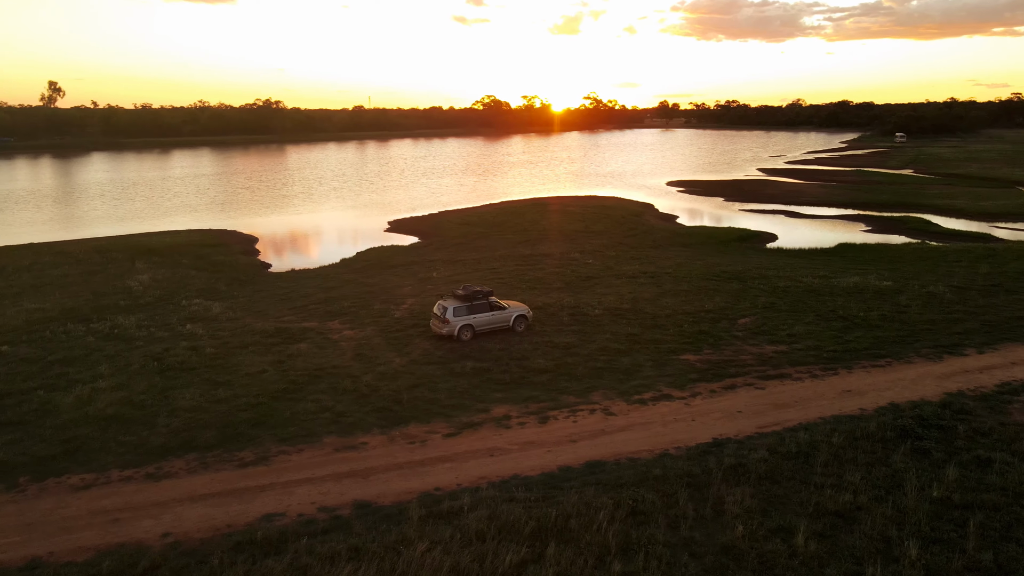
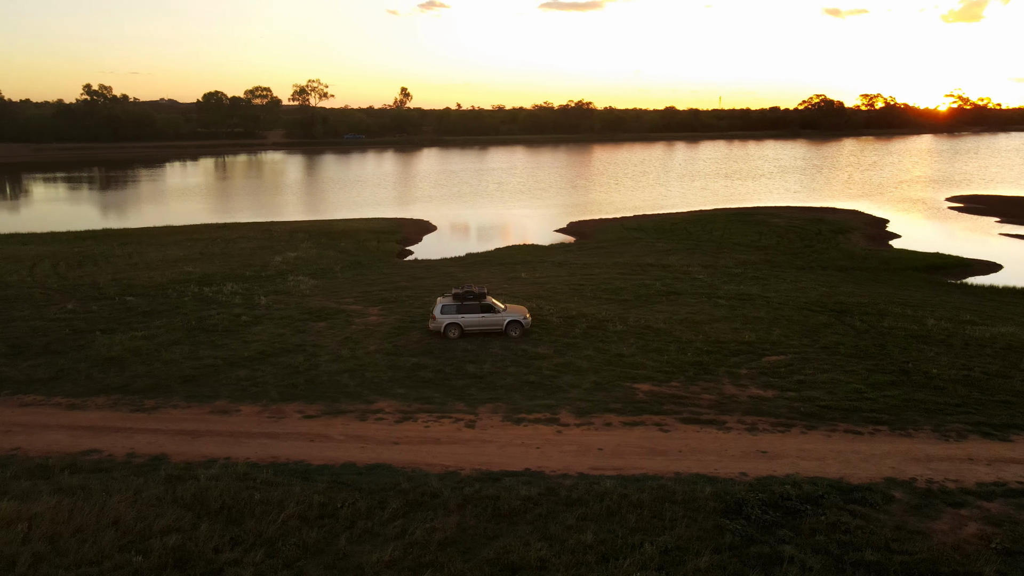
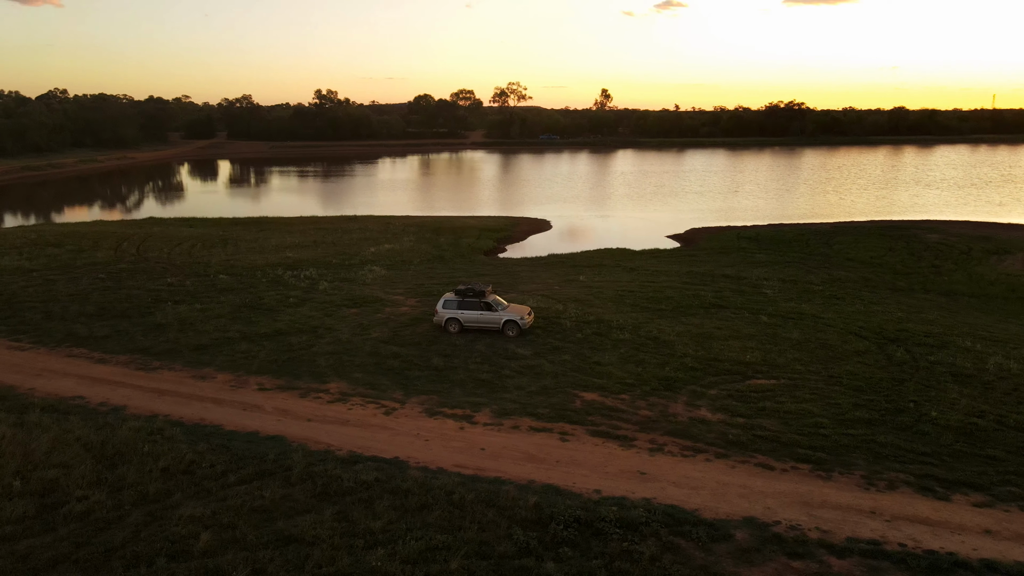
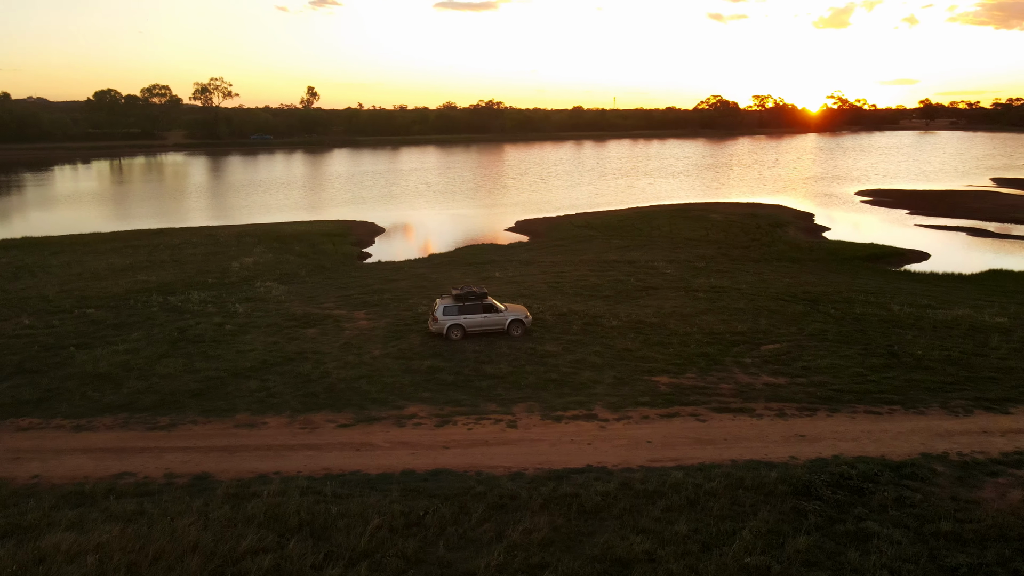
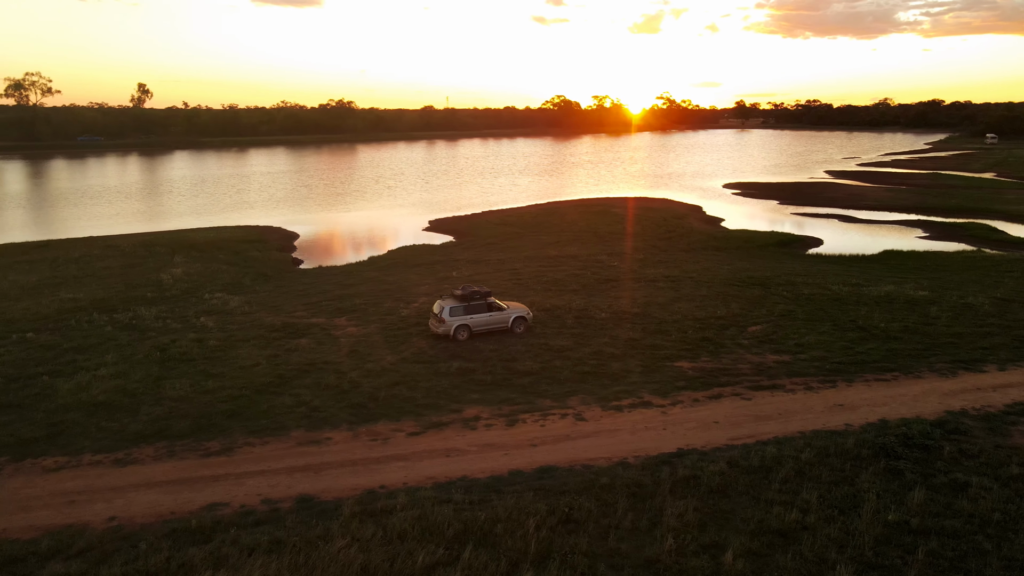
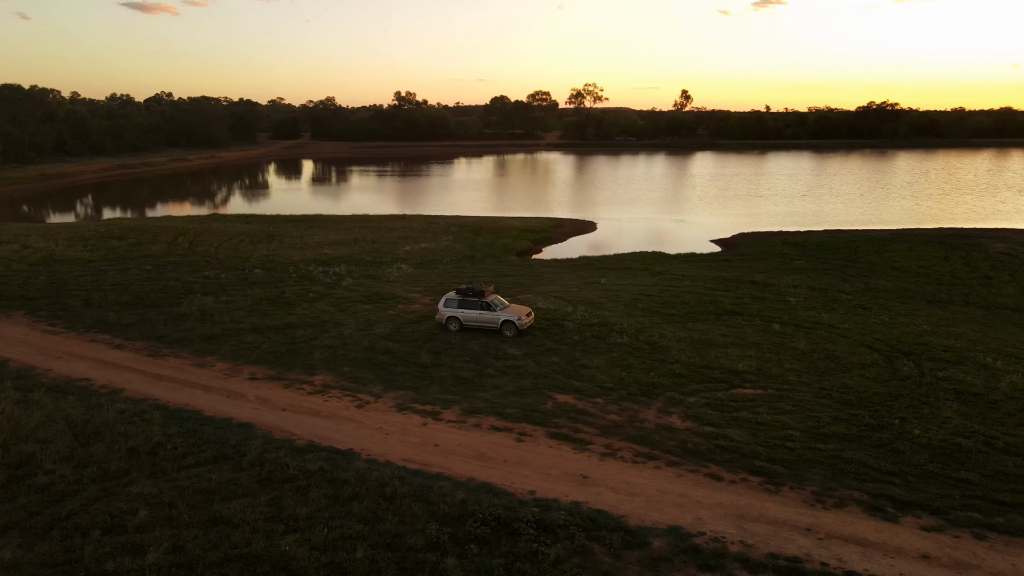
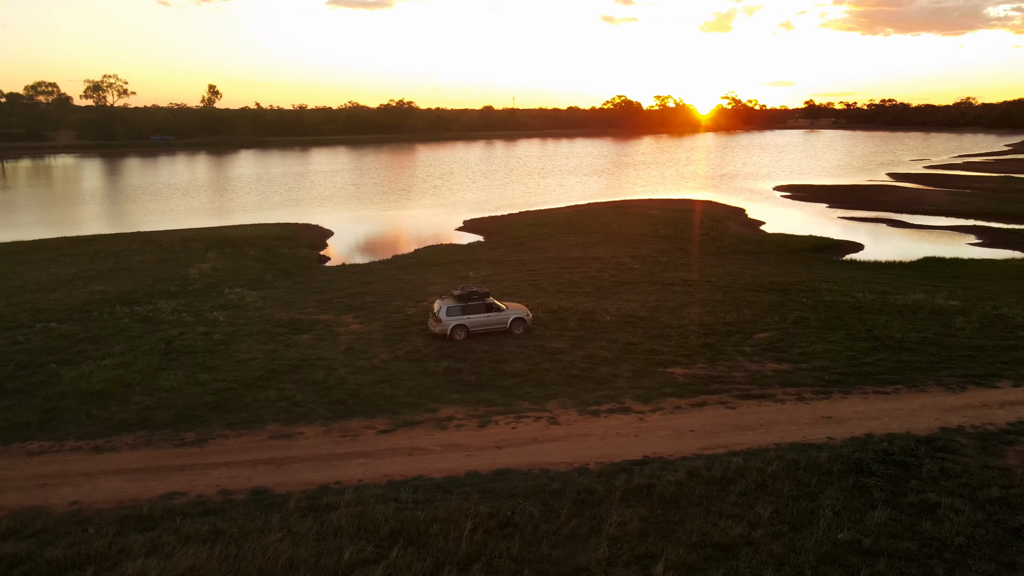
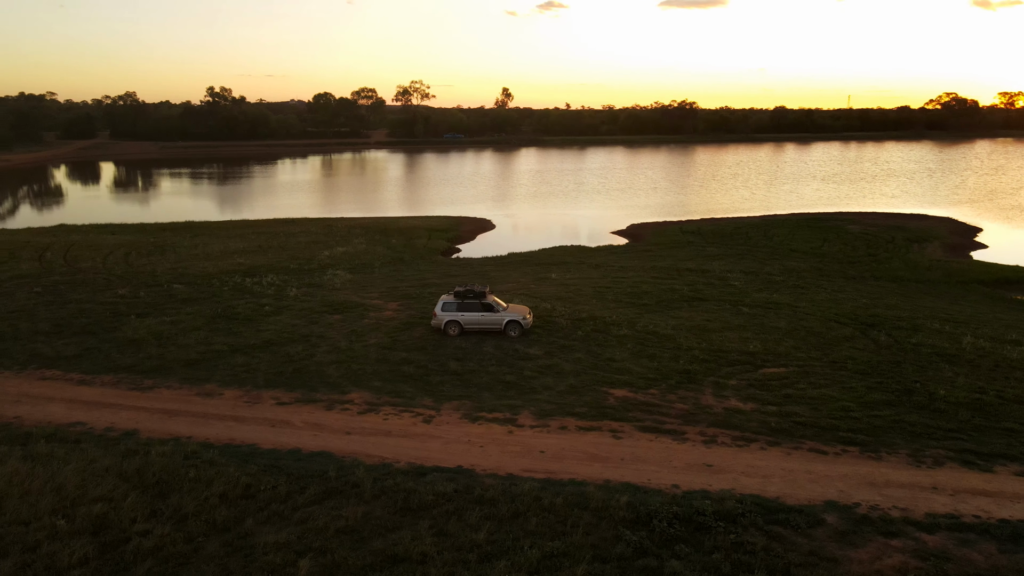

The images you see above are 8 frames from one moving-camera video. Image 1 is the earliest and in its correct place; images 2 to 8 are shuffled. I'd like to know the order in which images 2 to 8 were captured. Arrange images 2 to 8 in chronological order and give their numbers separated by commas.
5, 7, 4, 2, 8, 3, 6
